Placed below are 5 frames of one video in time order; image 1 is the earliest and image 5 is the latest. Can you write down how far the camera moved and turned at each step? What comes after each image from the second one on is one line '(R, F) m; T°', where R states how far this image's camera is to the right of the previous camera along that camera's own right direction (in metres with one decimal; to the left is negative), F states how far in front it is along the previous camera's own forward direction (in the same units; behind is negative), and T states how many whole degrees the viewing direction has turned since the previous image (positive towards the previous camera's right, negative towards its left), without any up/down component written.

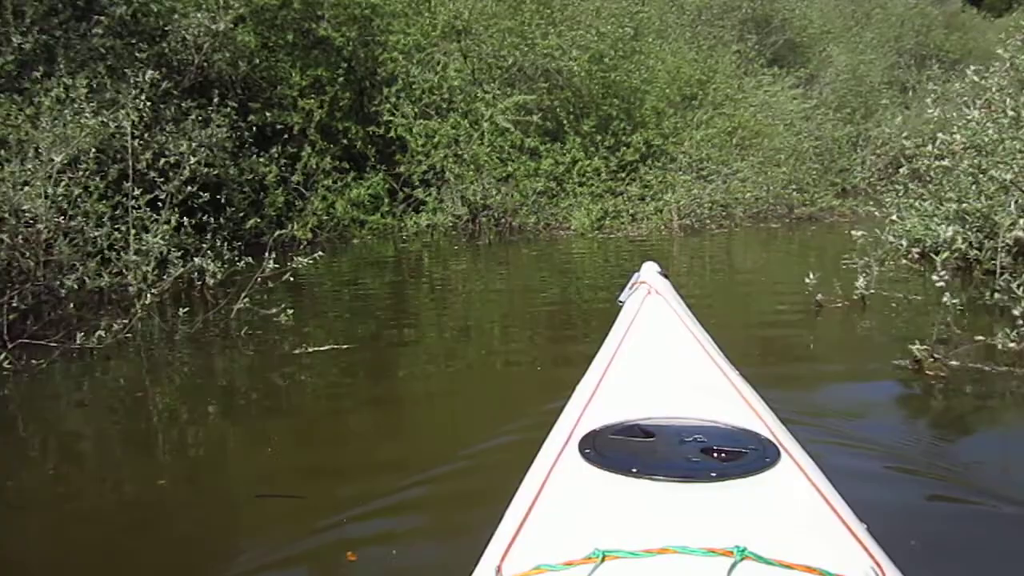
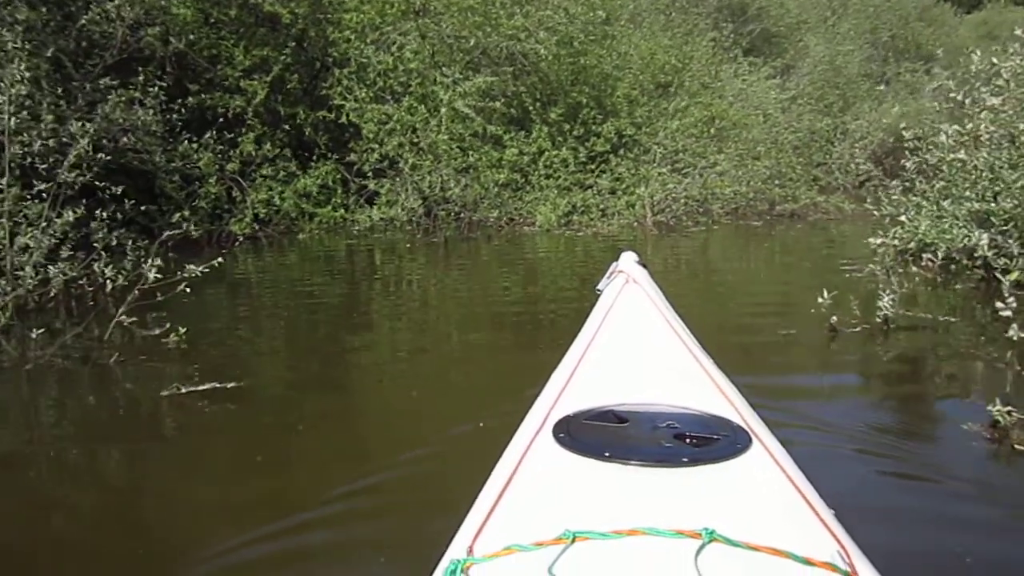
(+0.1, +0.7) m; +2°
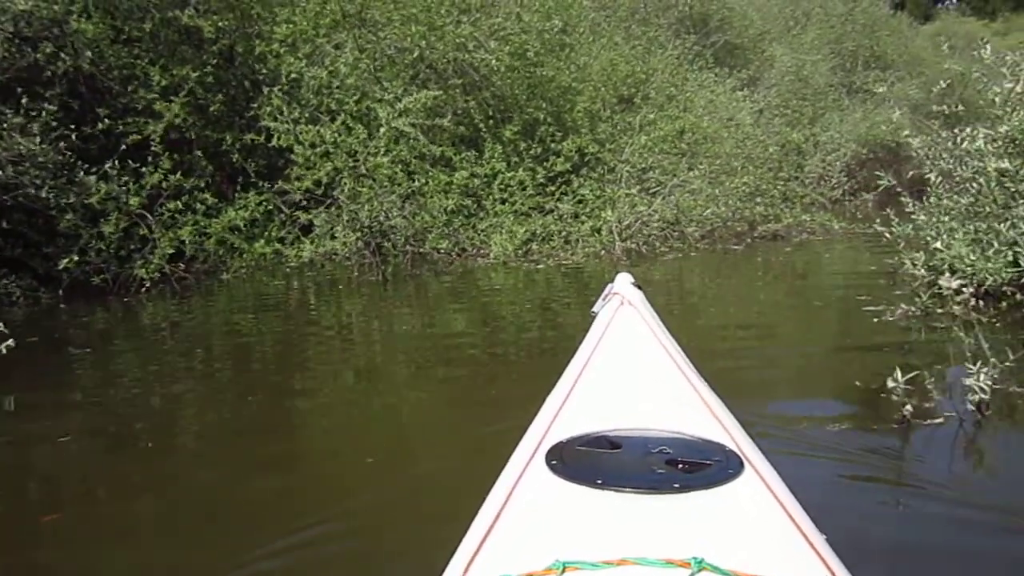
(+0.1, +0.9) m; +2°
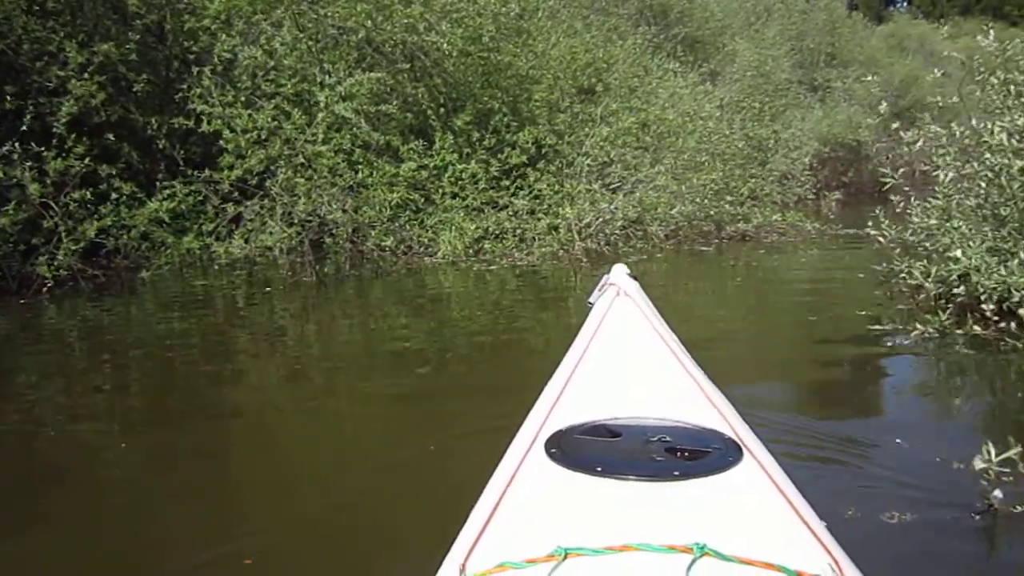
(0.0, +0.6) m; +3°
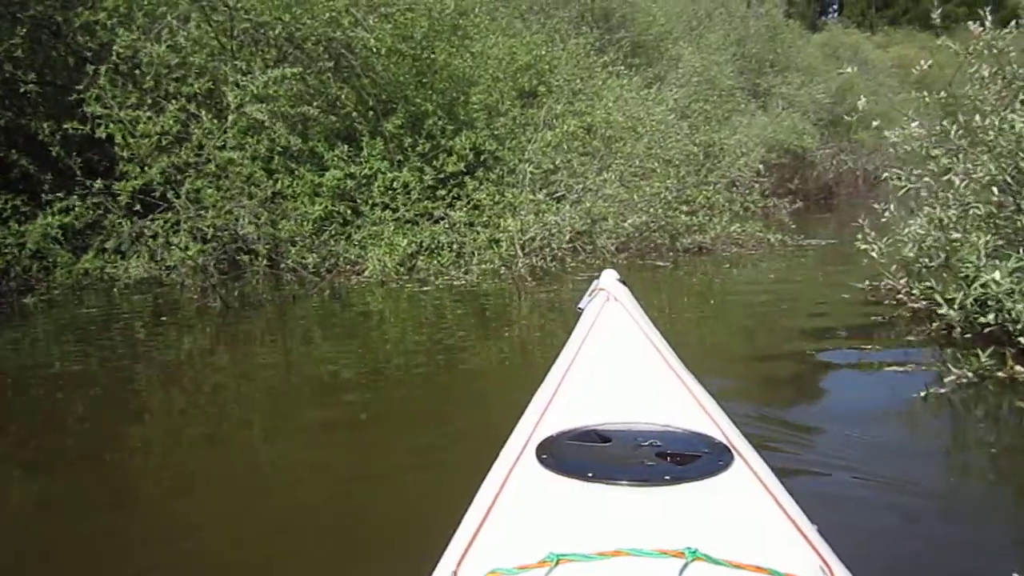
(0.0, +0.7) m; +3°
